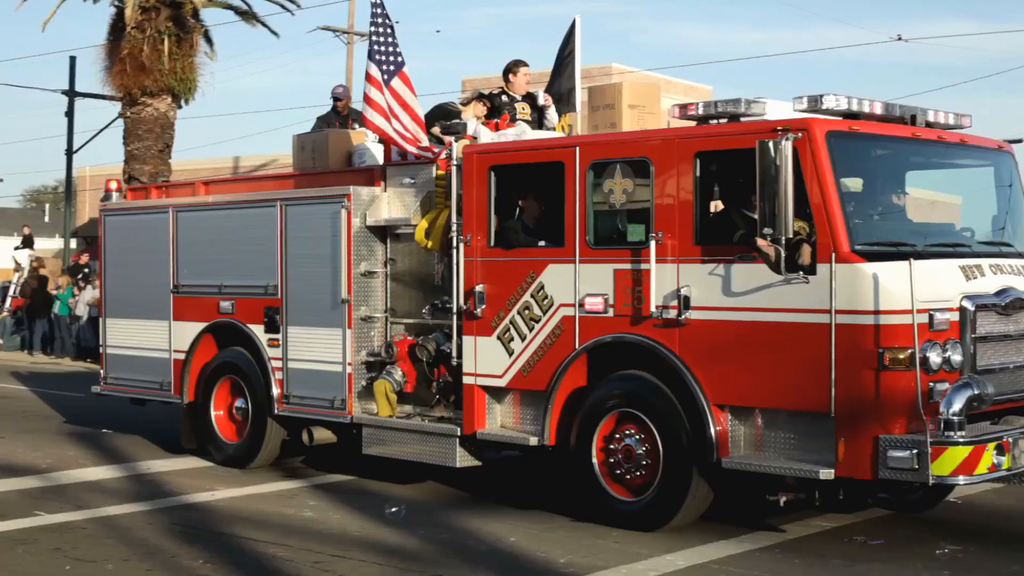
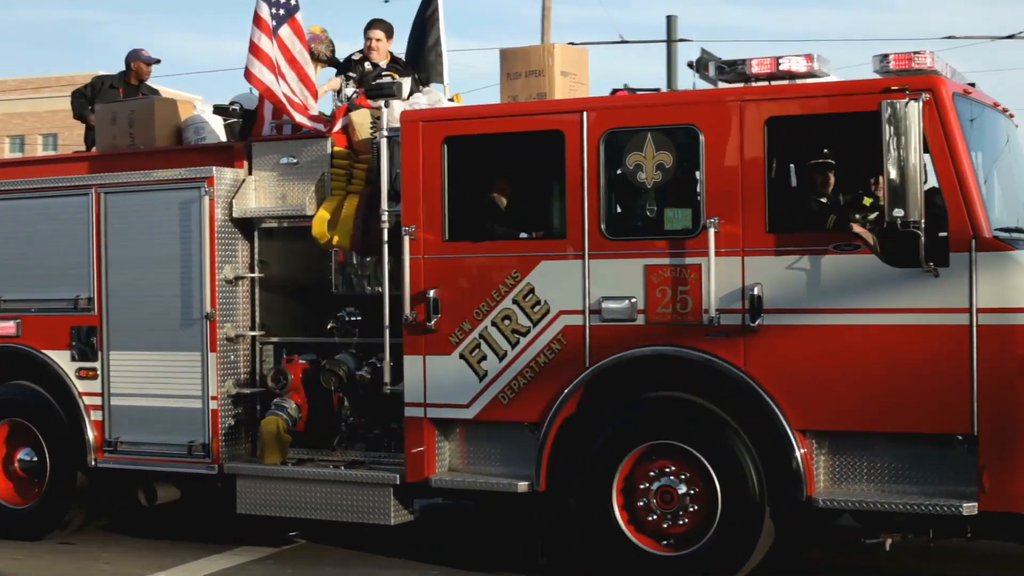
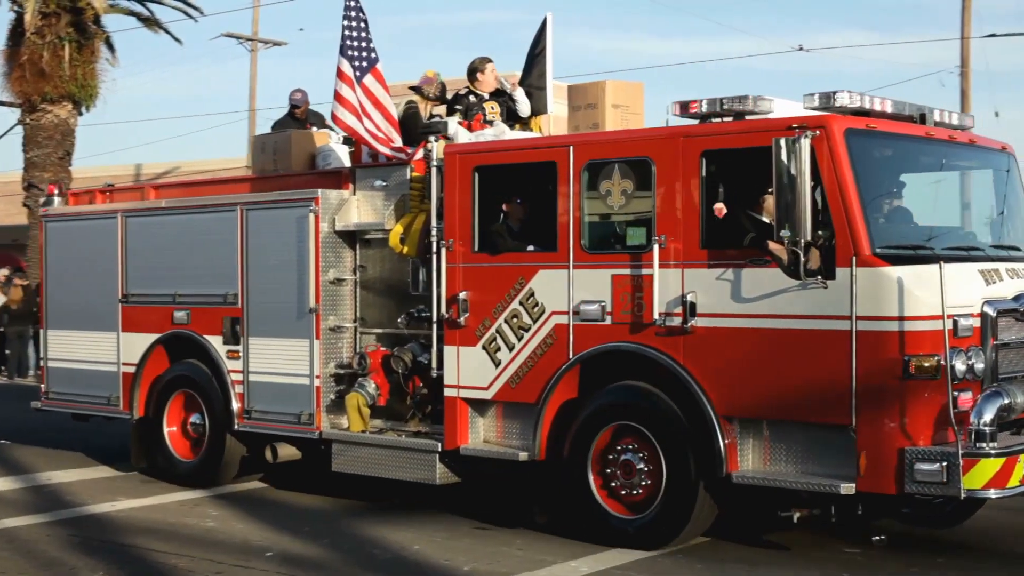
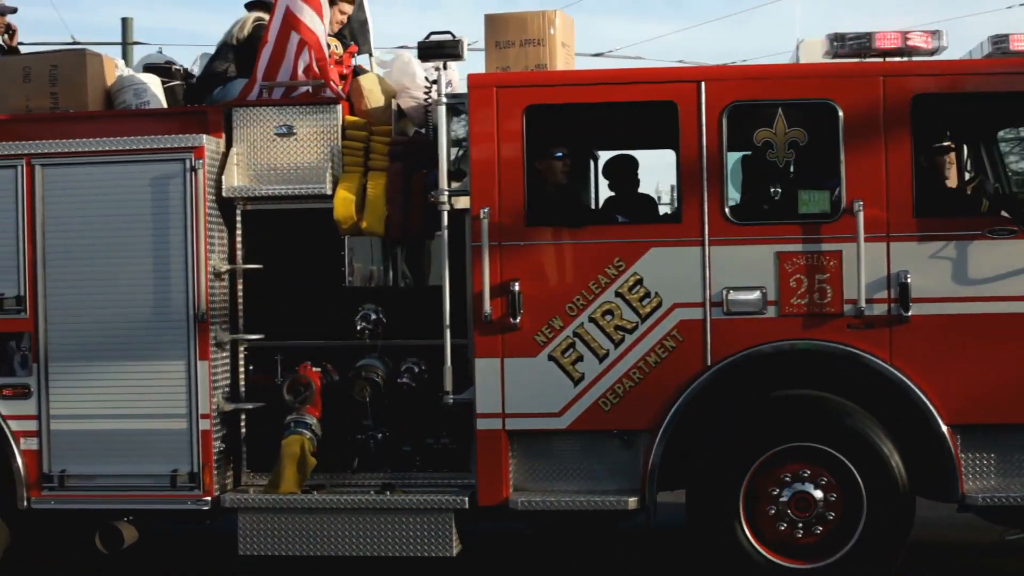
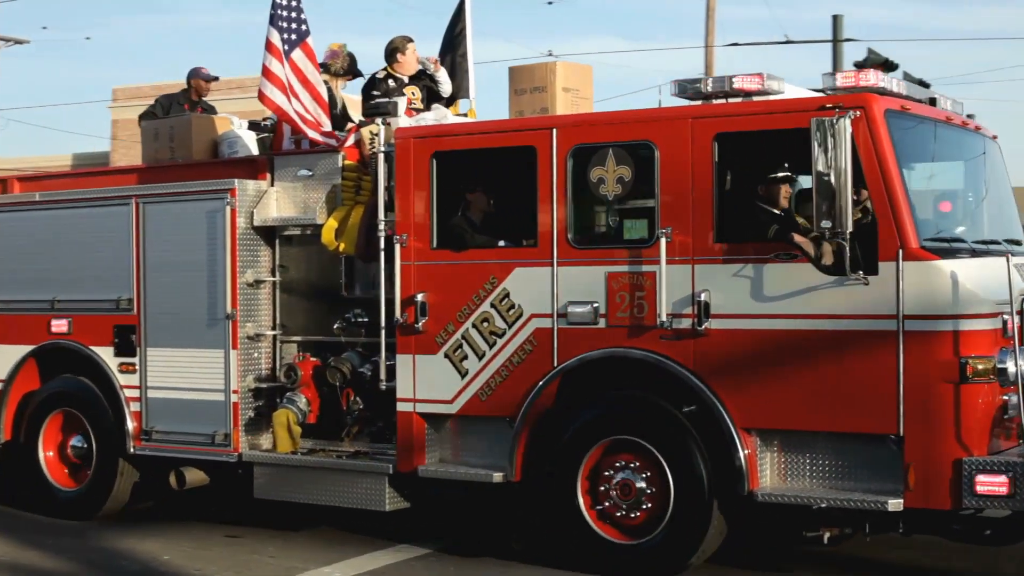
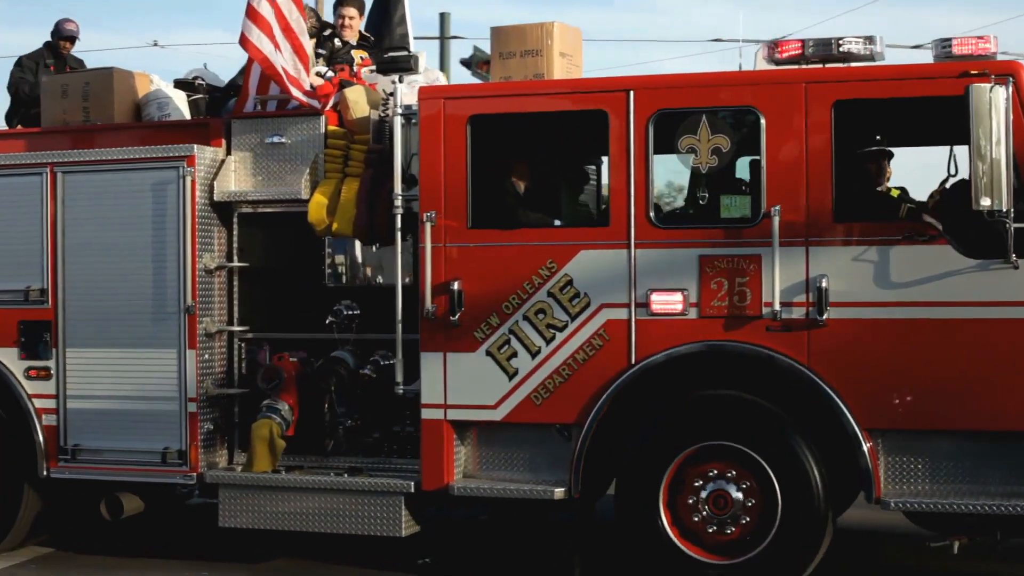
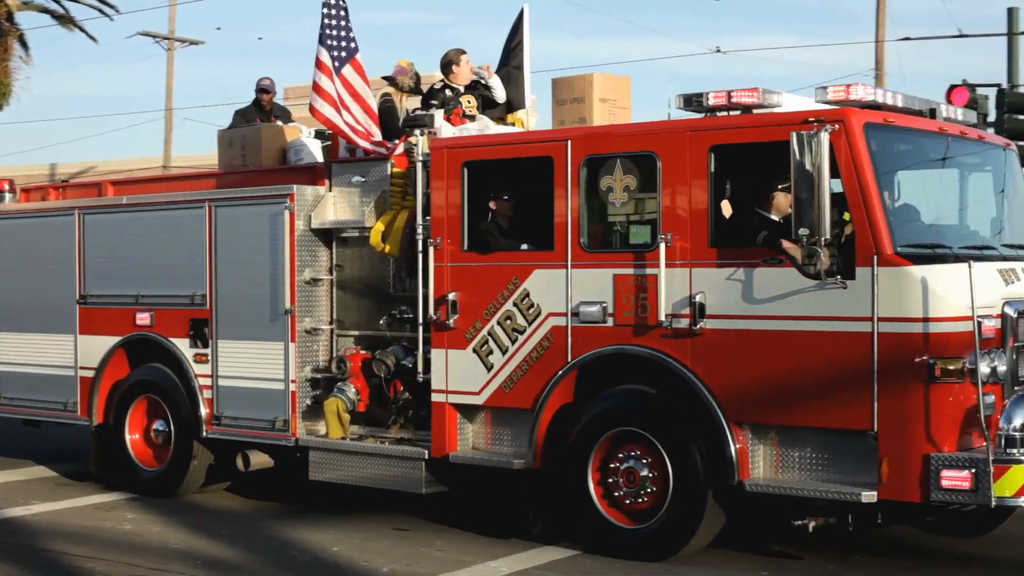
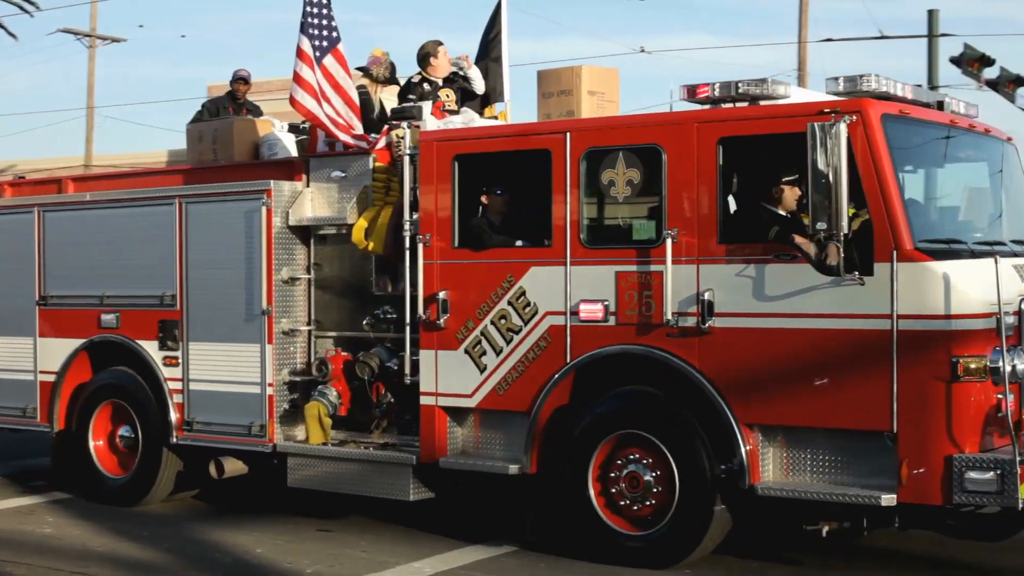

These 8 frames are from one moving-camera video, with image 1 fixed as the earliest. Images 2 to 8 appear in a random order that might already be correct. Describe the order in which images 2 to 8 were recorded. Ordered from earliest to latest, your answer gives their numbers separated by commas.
3, 7, 8, 5, 2, 6, 4
